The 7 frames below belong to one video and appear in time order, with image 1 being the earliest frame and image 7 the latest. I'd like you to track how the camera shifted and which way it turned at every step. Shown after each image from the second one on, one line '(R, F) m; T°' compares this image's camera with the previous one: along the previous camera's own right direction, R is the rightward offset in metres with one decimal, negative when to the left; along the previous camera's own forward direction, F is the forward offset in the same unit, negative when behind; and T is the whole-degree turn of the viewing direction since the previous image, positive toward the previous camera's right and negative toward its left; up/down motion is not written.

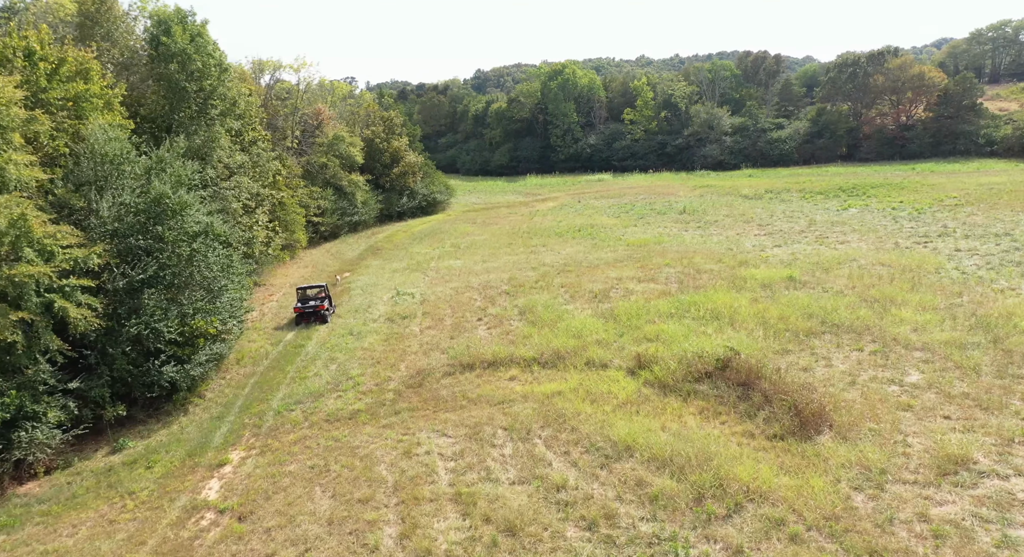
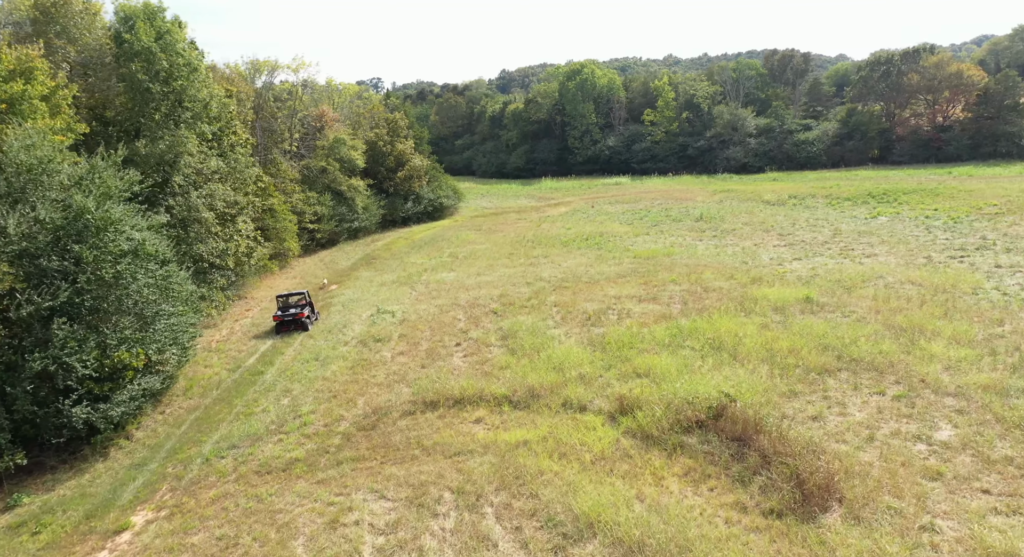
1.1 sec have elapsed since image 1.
(+1.0, +1.7) m; -2°
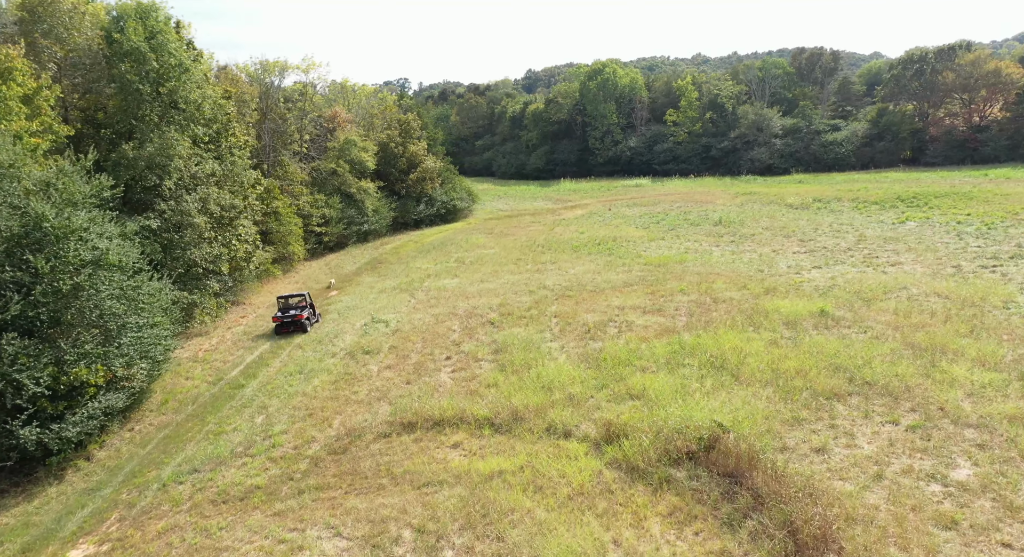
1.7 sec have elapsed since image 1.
(+0.7, +0.8) m; -2°
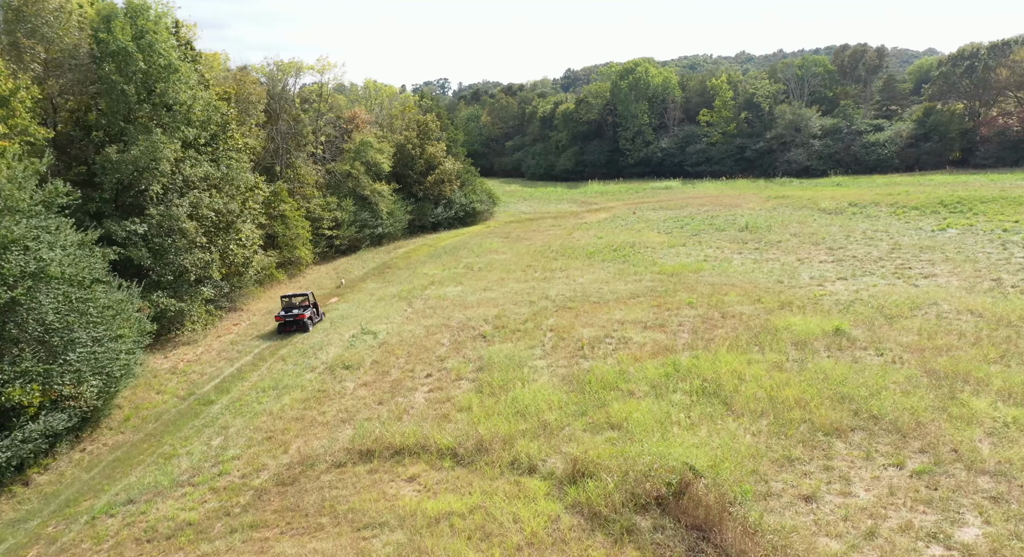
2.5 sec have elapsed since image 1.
(+1.2, +0.9) m; -3°
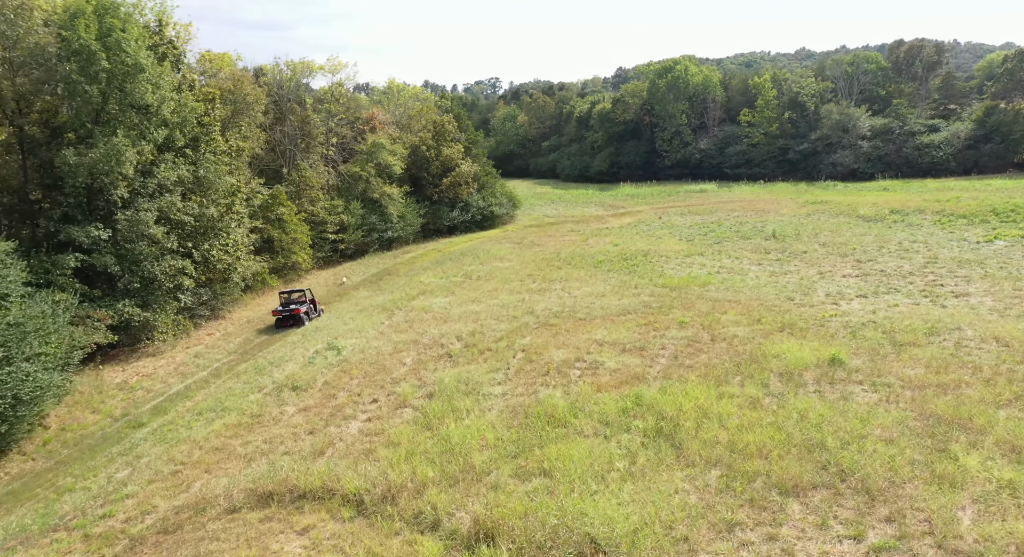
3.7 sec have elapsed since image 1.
(+2.0, +1.2) m; -4°
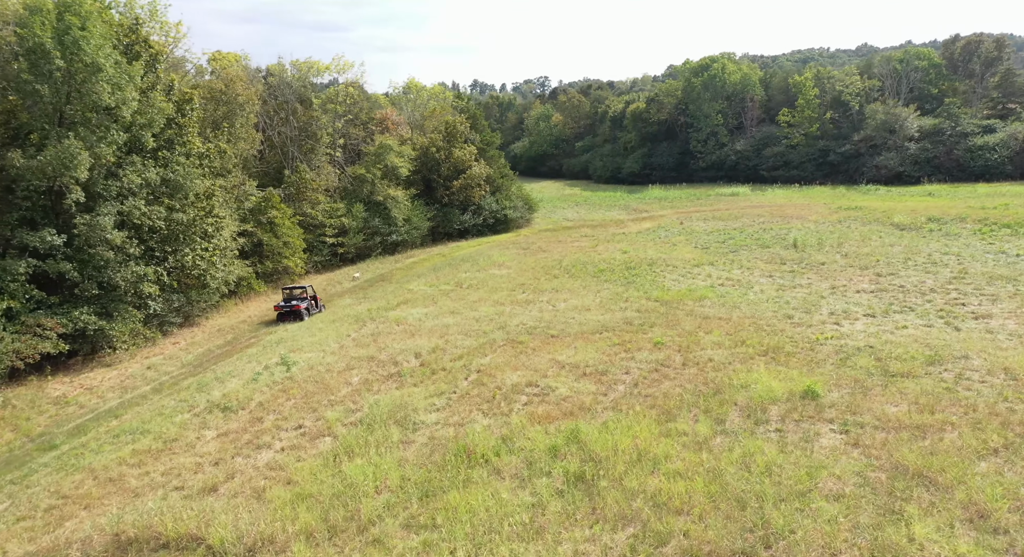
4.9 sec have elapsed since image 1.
(+2.1, +1.1) m; -4°
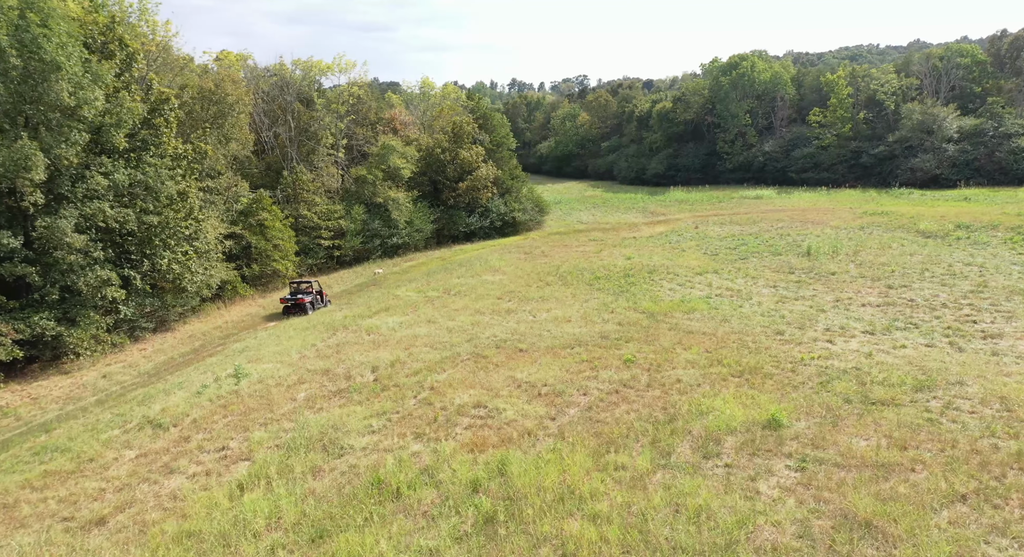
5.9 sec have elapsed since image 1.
(+1.8, +0.9) m; -3°
